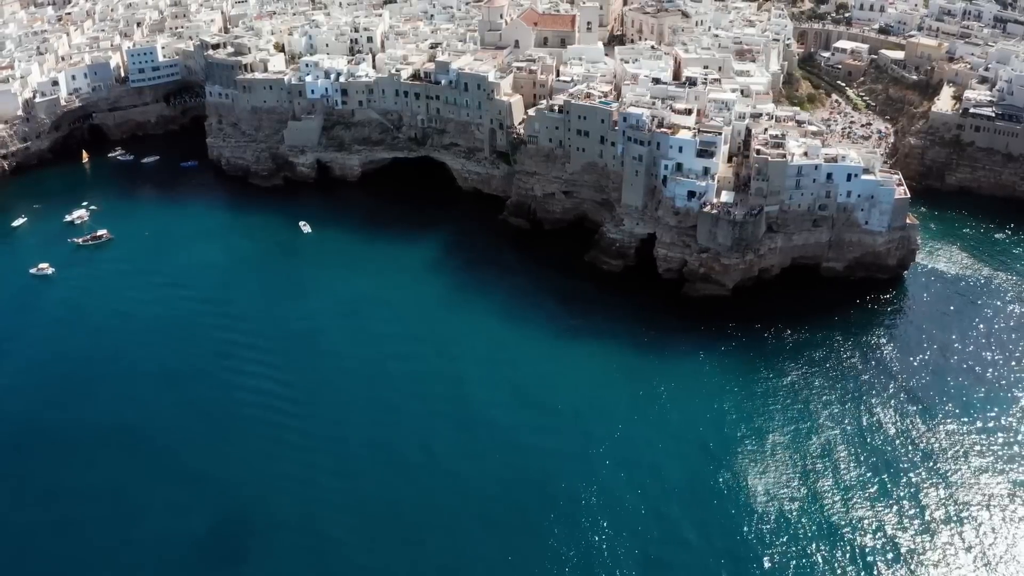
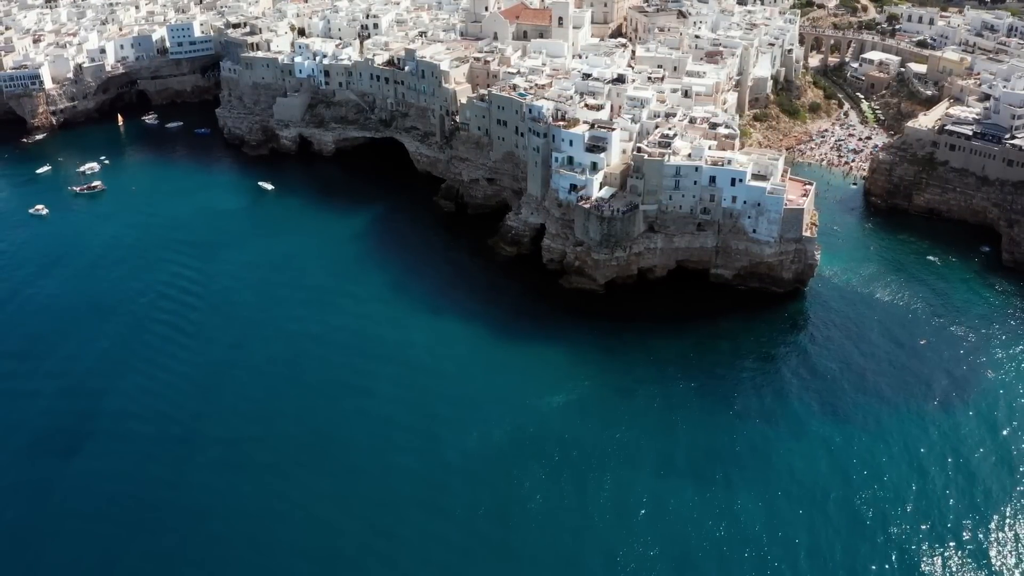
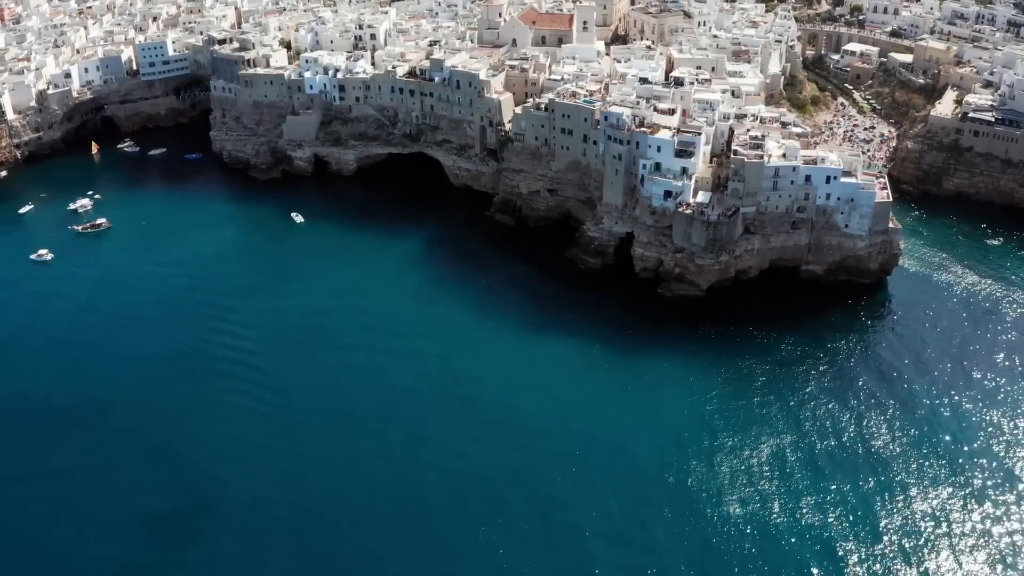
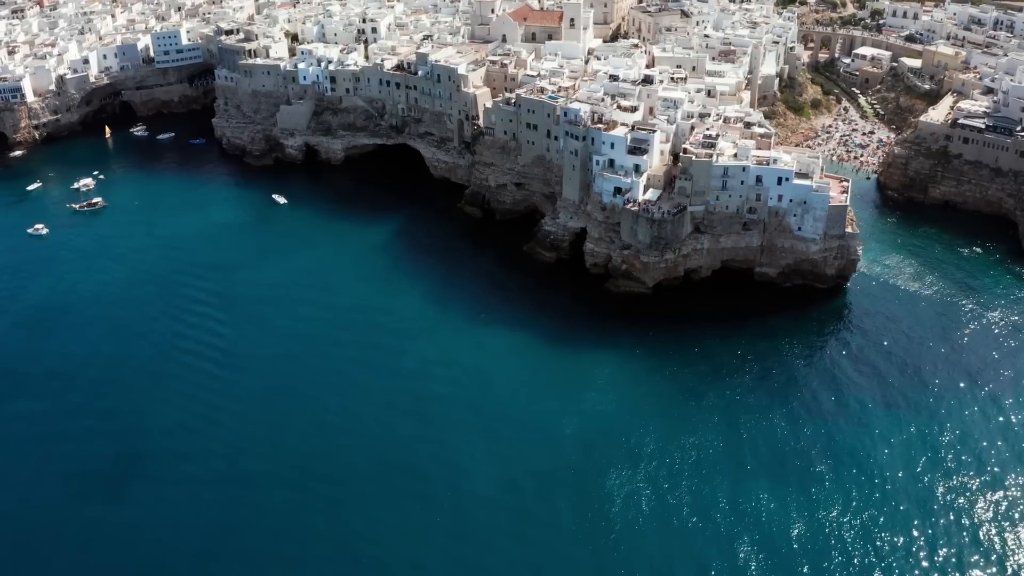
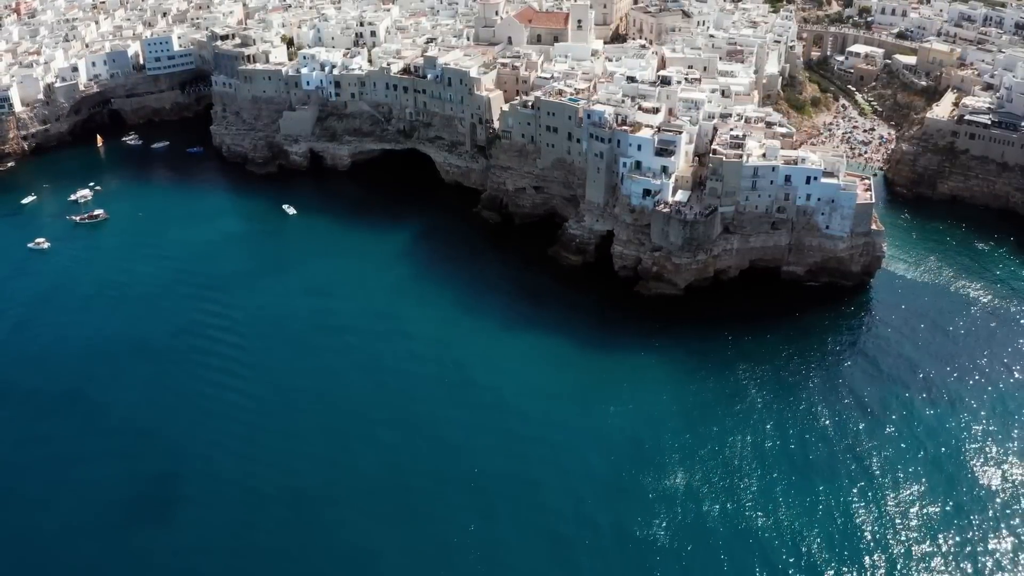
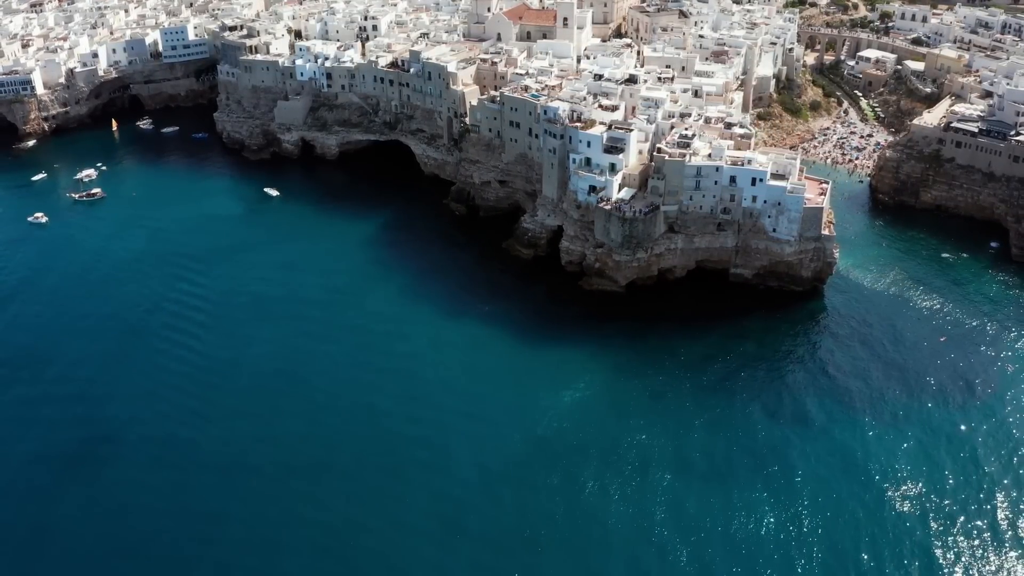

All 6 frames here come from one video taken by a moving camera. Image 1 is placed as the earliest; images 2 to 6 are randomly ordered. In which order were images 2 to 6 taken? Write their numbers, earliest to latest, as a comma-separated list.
3, 5, 4, 6, 2
